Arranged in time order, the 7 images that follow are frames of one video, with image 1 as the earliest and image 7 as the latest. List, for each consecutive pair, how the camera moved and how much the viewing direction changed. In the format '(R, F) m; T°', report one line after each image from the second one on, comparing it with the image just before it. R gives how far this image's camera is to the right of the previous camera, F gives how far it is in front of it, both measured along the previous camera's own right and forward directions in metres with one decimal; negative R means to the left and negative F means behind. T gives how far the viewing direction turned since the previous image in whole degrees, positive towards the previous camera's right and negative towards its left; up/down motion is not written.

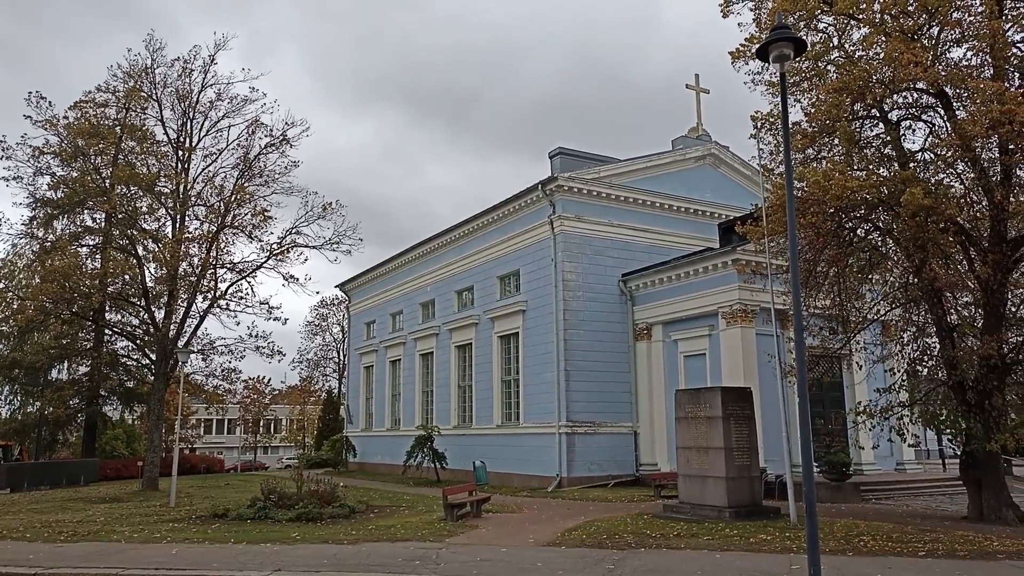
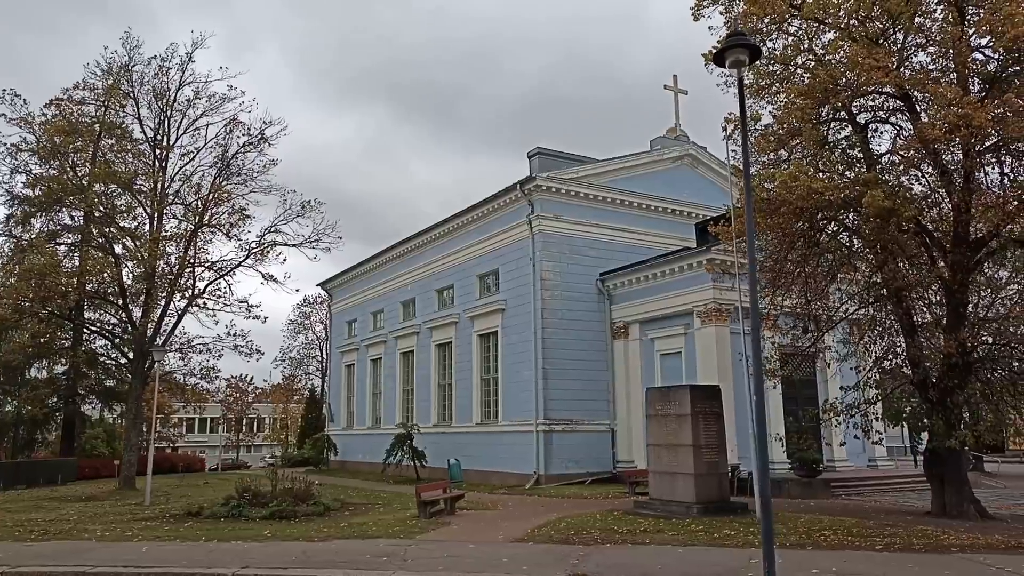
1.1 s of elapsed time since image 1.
(+0.3, -0.2) m; +1°
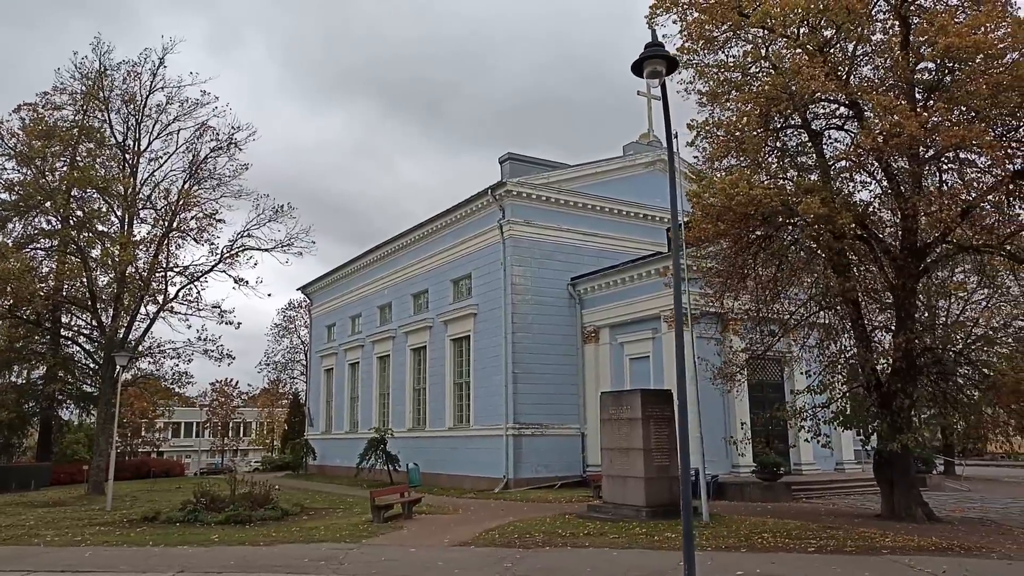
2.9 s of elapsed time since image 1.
(+0.8, -0.1) m; 0°
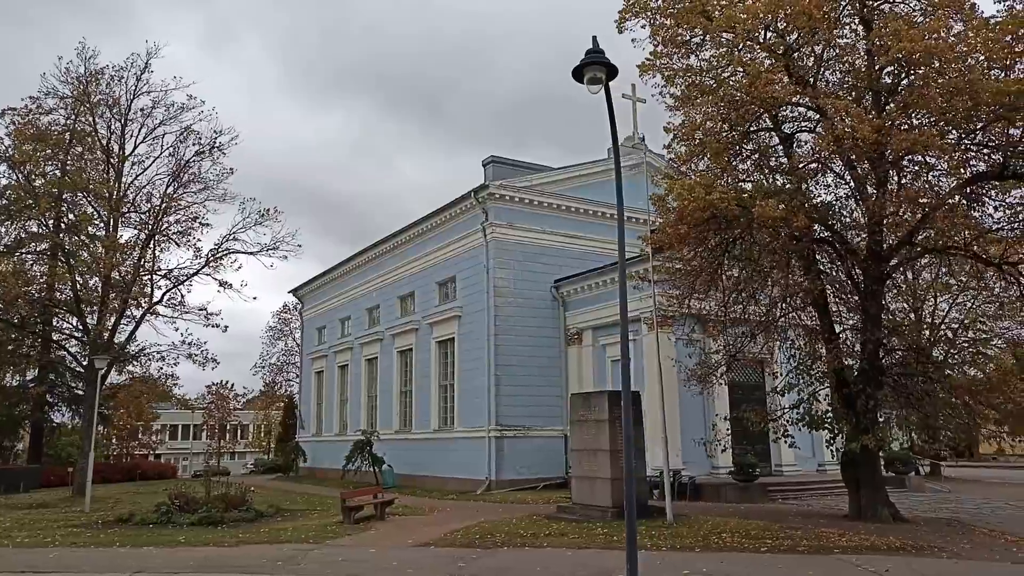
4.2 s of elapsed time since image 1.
(+0.7, -0.1) m; 0°
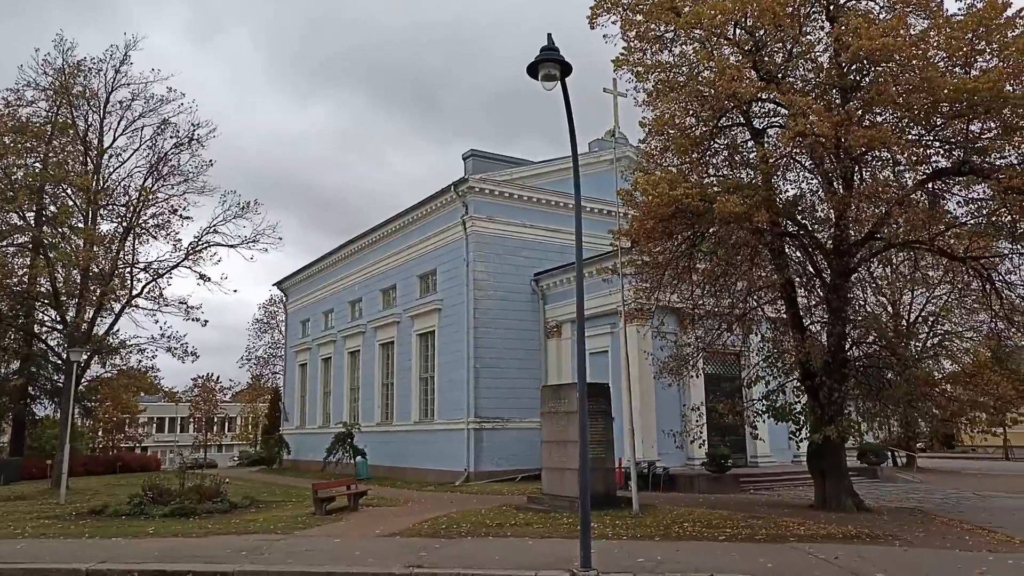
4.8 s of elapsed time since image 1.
(+0.4, -0.1) m; +1°
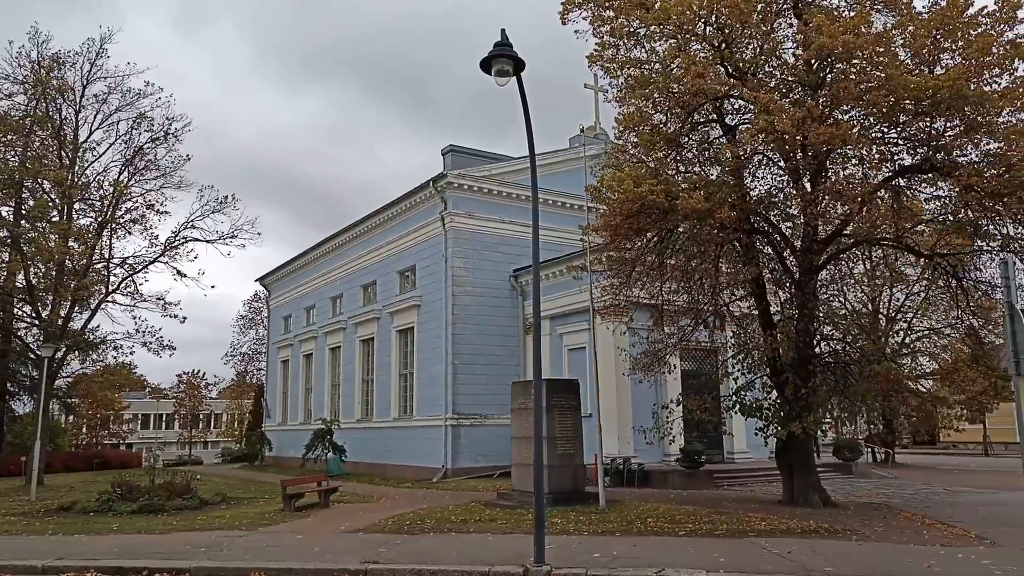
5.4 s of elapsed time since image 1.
(+0.4, 0.0) m; +1°
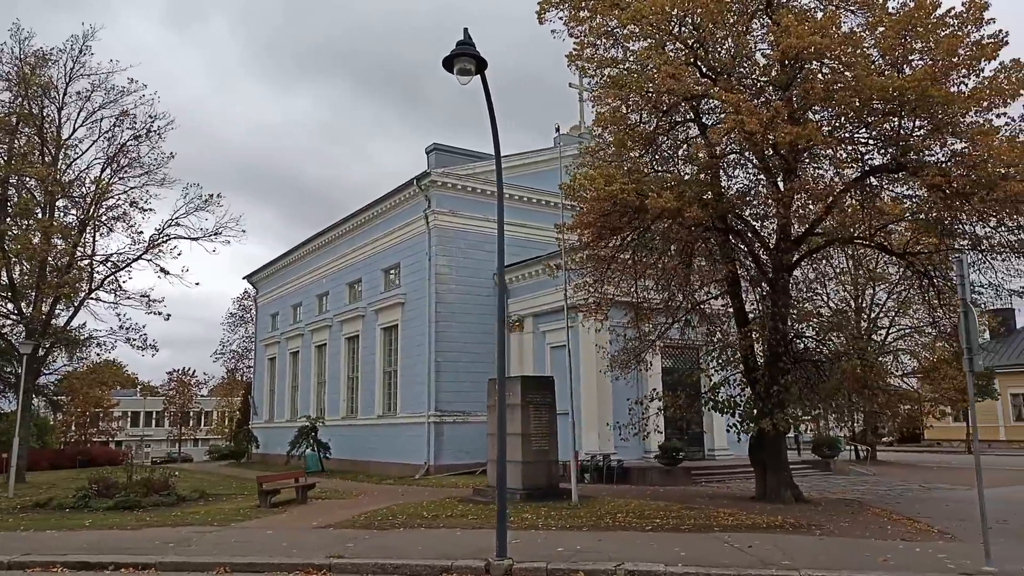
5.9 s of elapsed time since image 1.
(+0.4, -0.1) m; 0°
